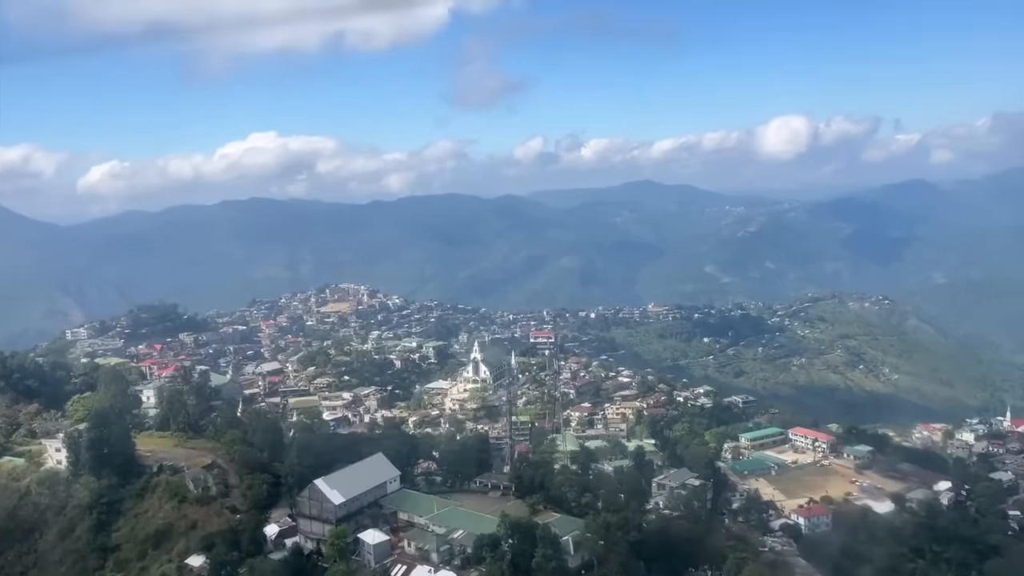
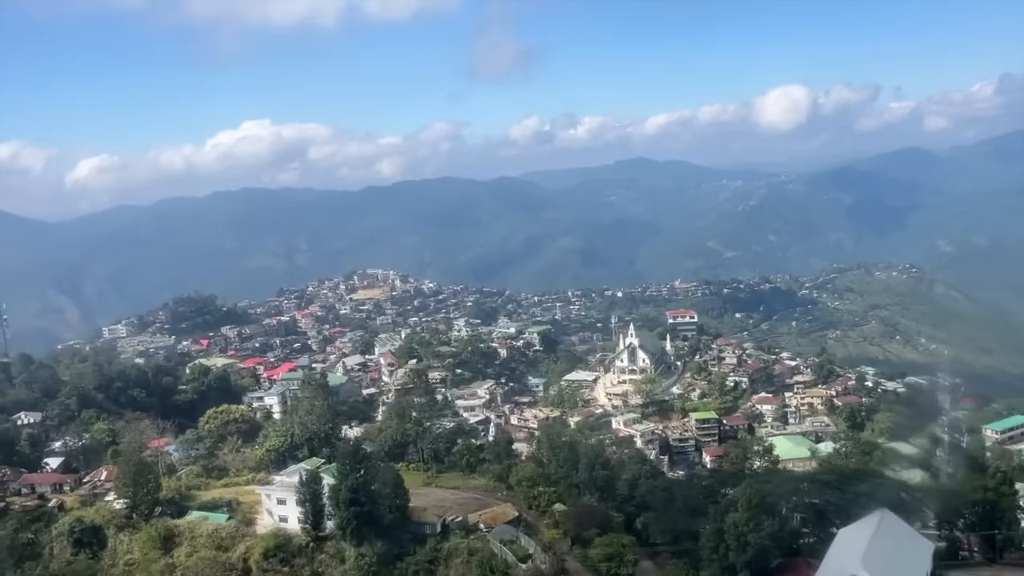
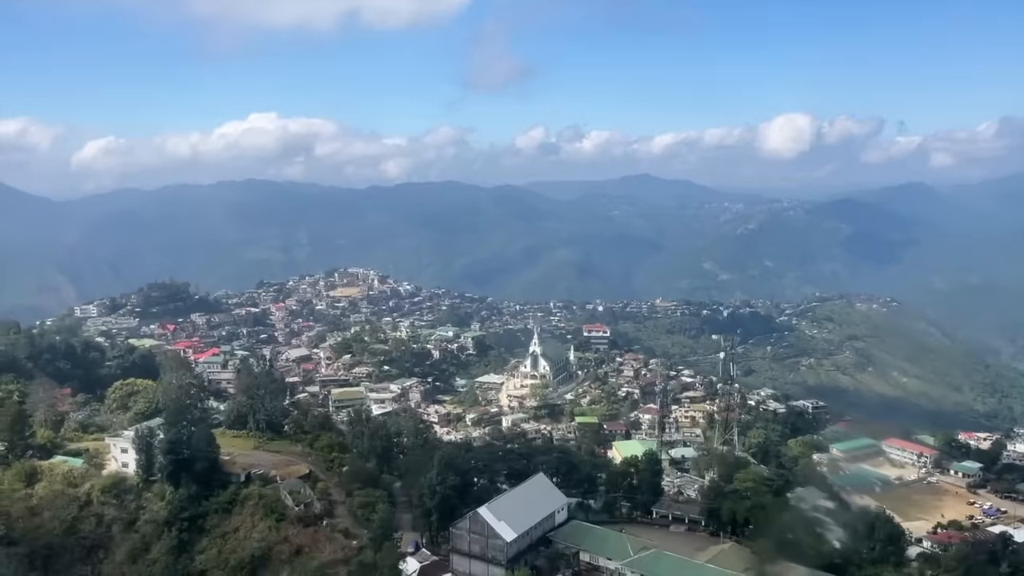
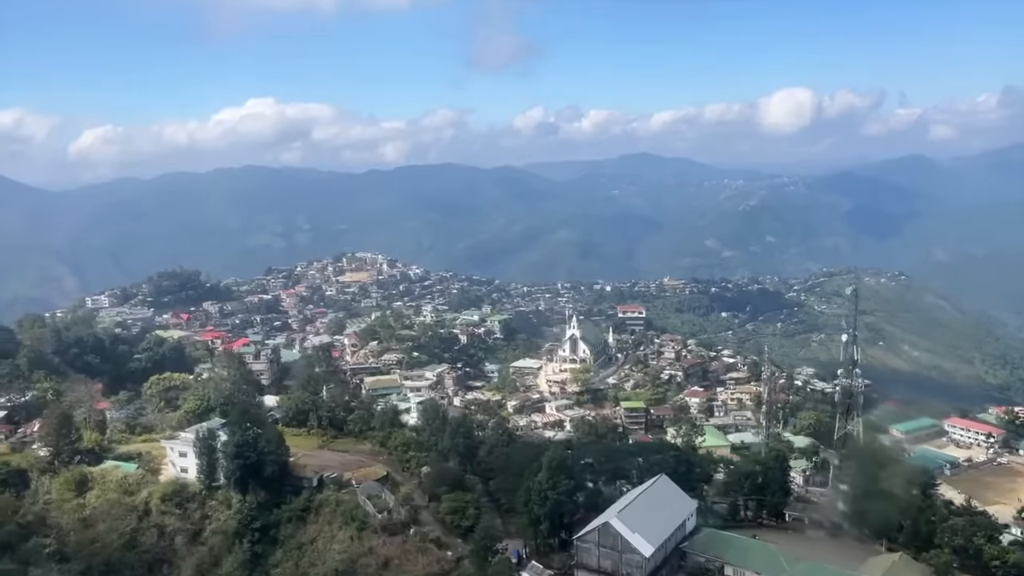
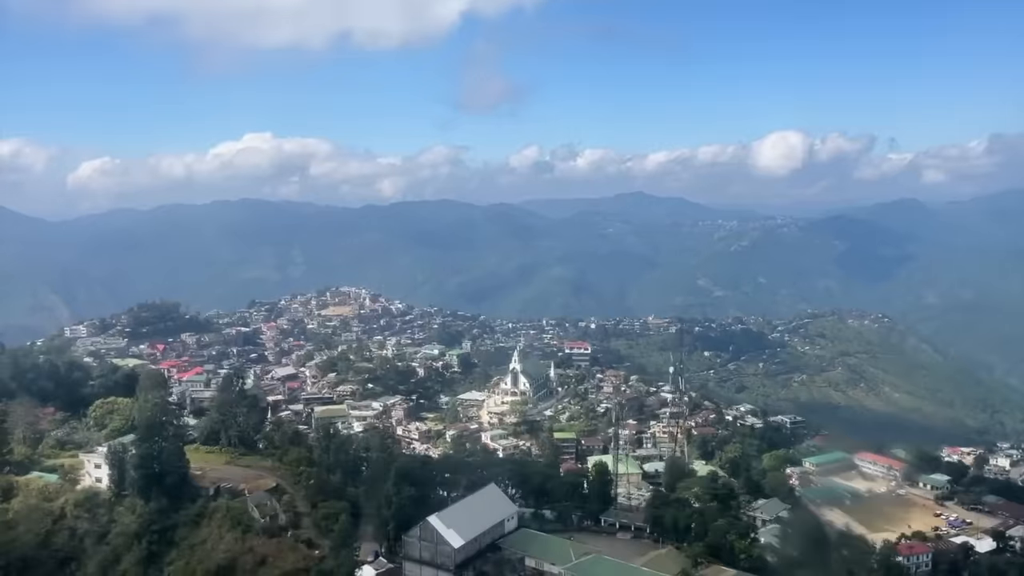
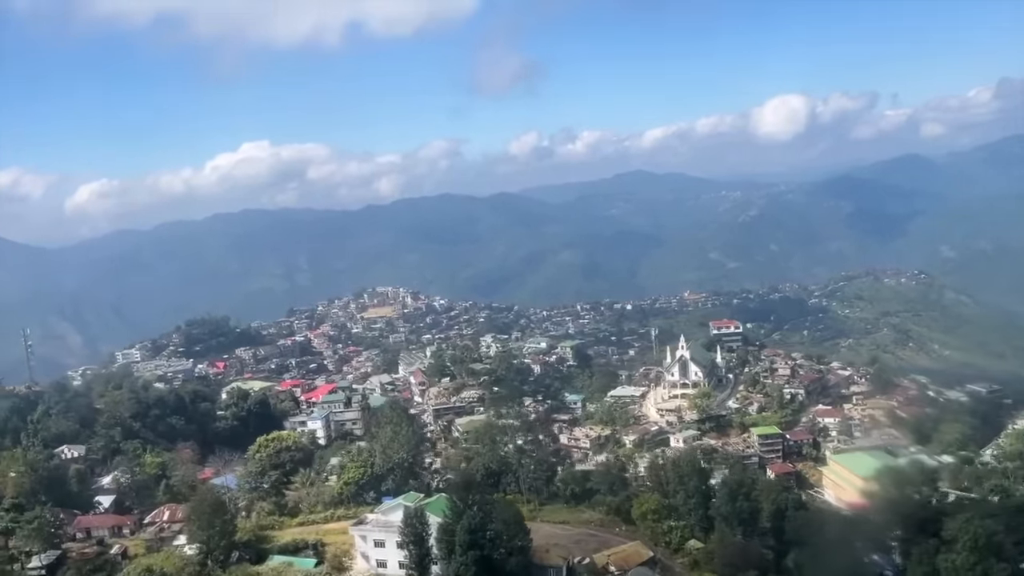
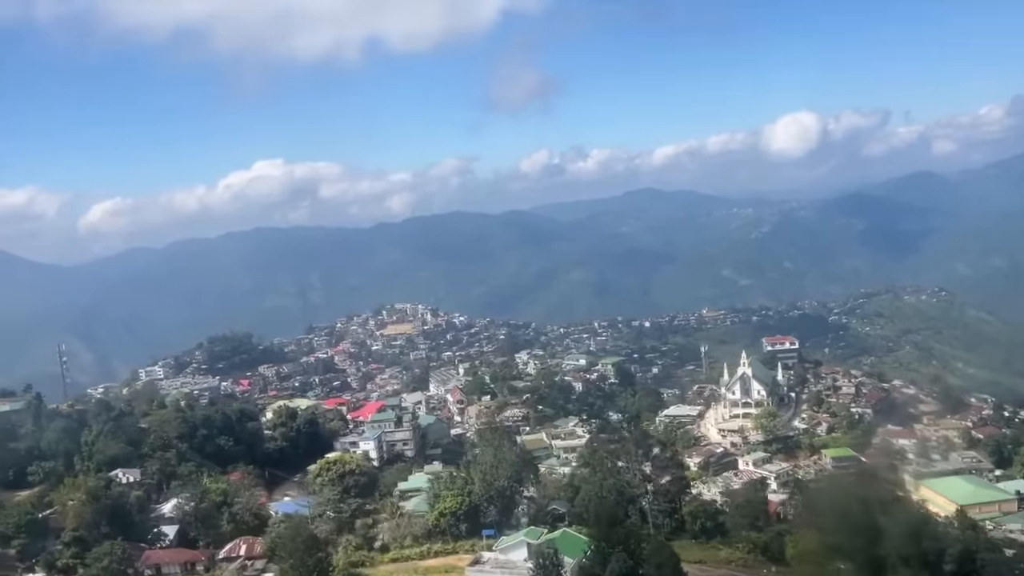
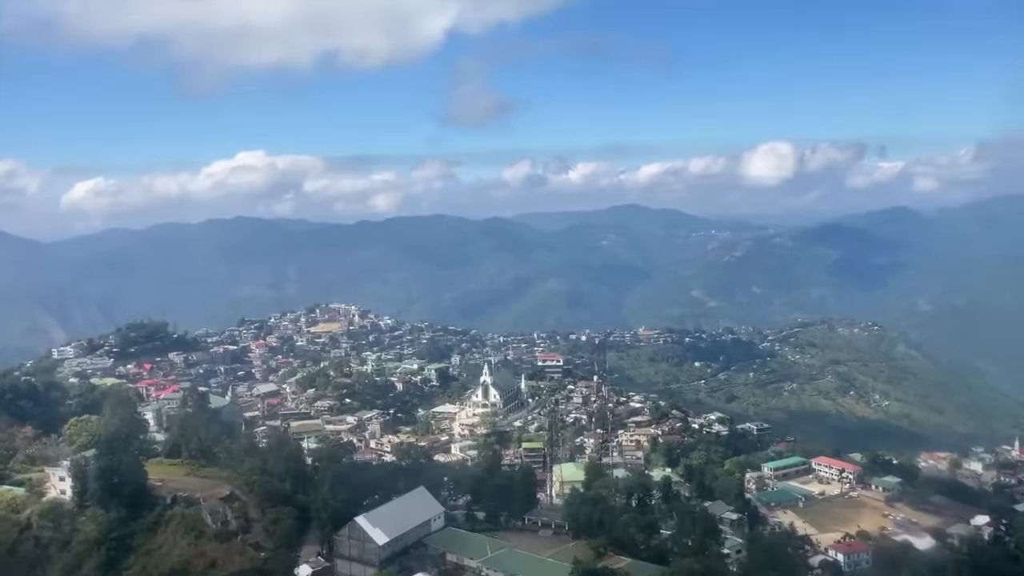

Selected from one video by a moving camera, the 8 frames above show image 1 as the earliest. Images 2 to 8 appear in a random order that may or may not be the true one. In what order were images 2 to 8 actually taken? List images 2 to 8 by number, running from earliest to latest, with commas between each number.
8, 5, 3, 4, 2, 6, 7
